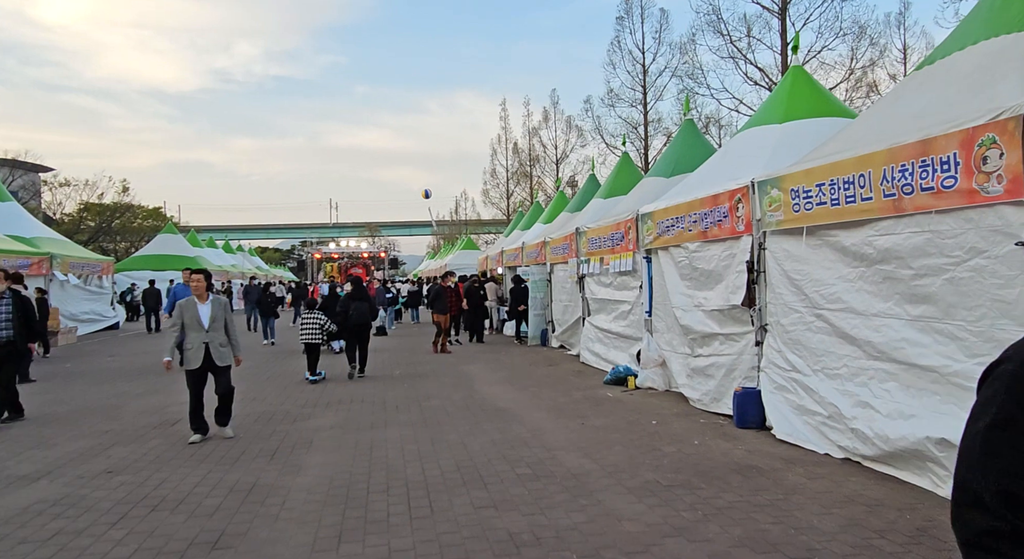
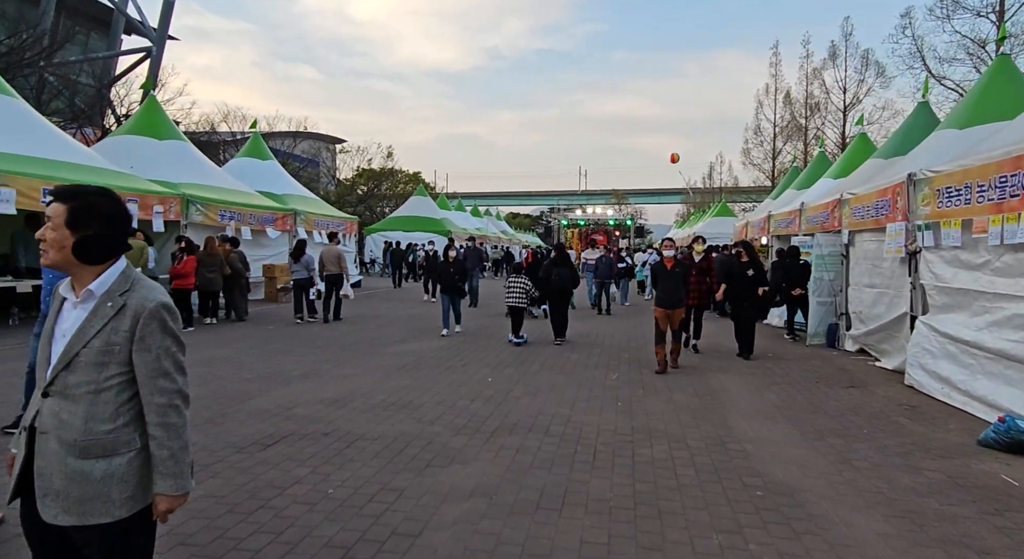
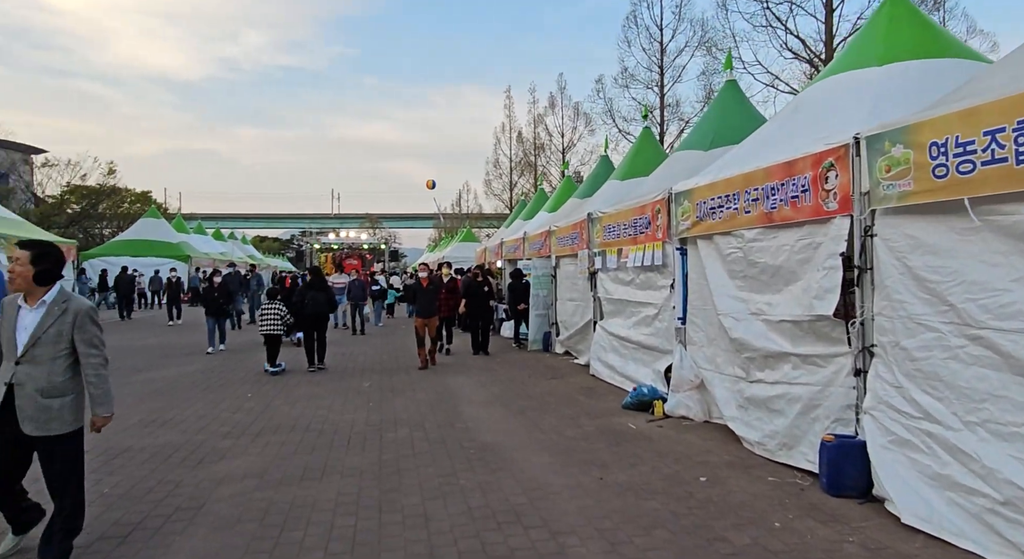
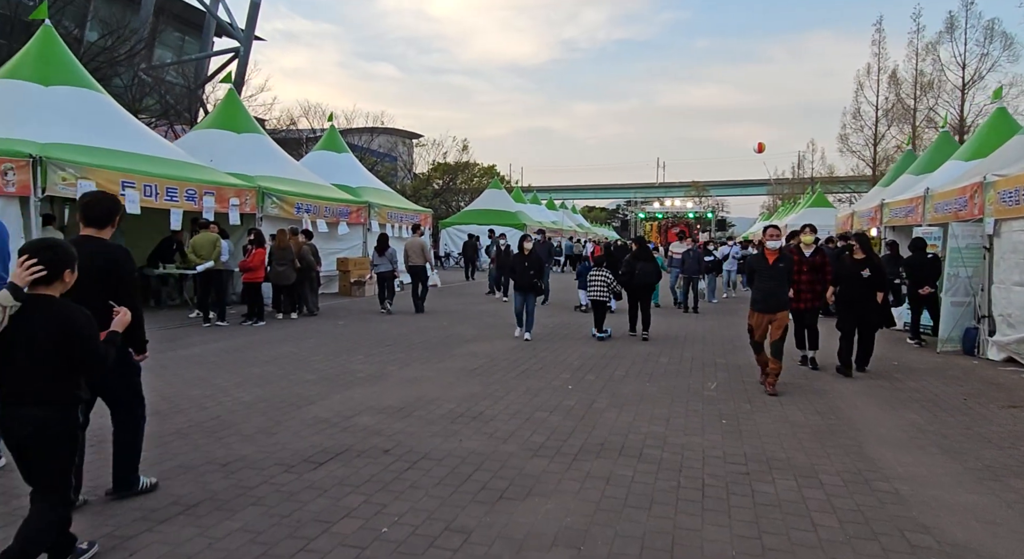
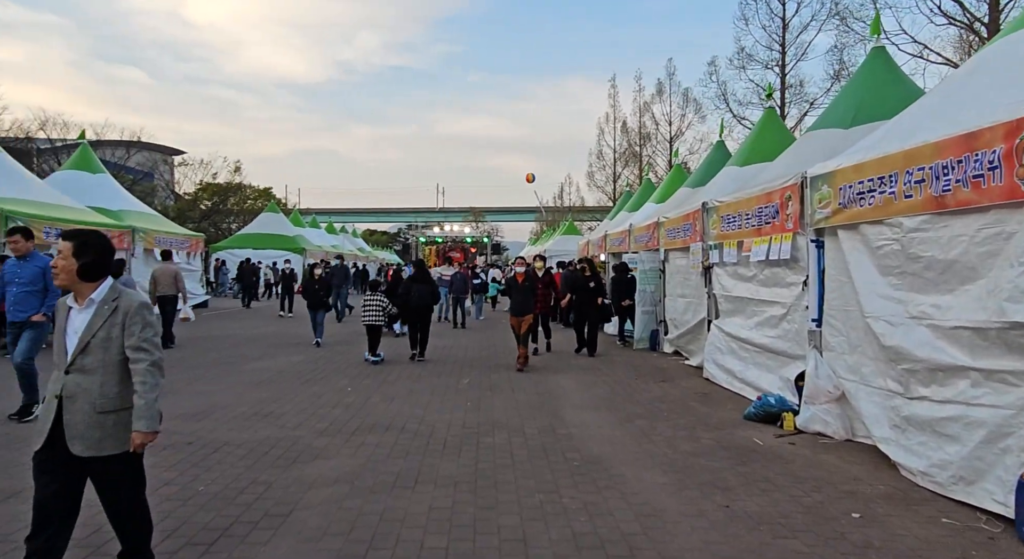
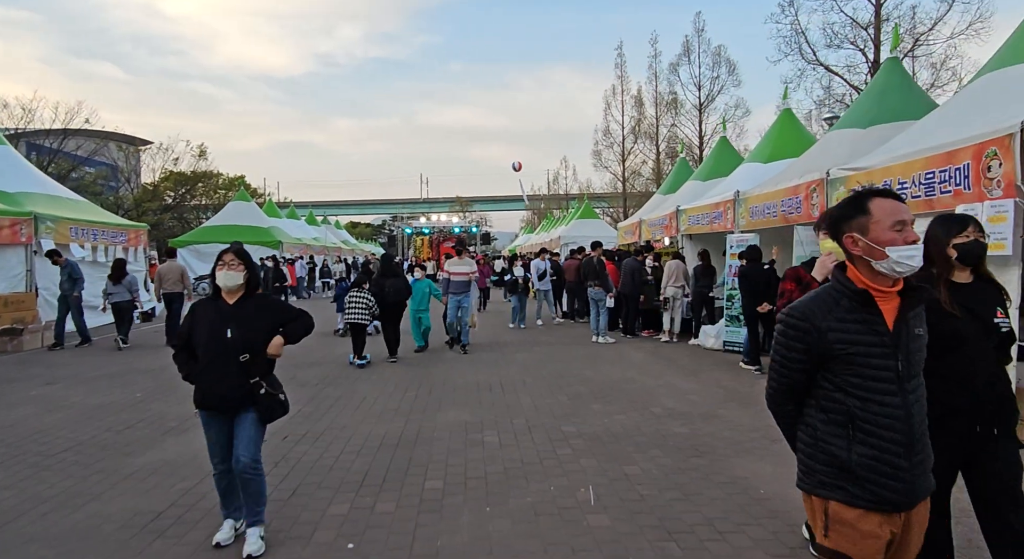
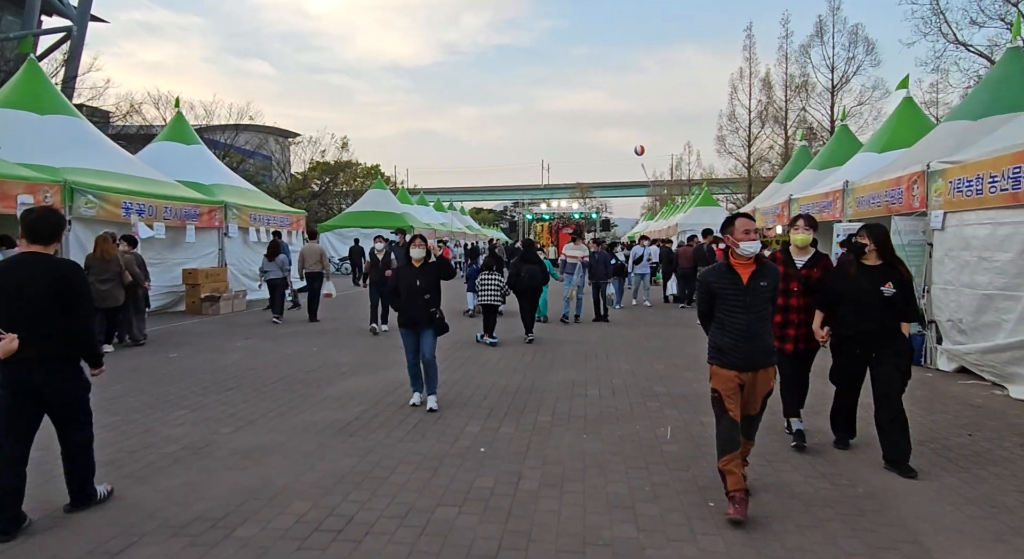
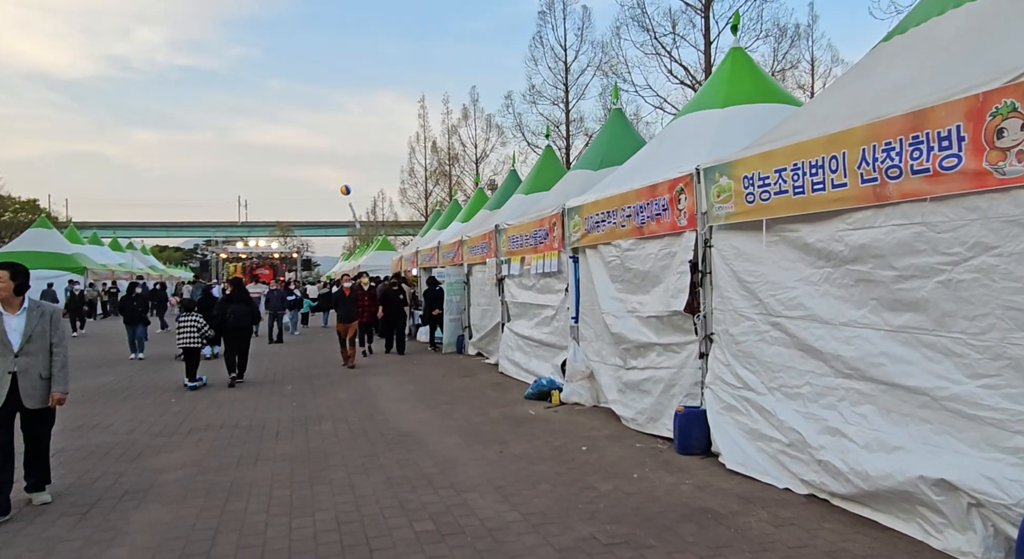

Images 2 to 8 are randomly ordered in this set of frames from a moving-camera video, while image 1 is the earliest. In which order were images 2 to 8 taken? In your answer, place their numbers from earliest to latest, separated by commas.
8, 3, 5, 2, 4, 7, 6
